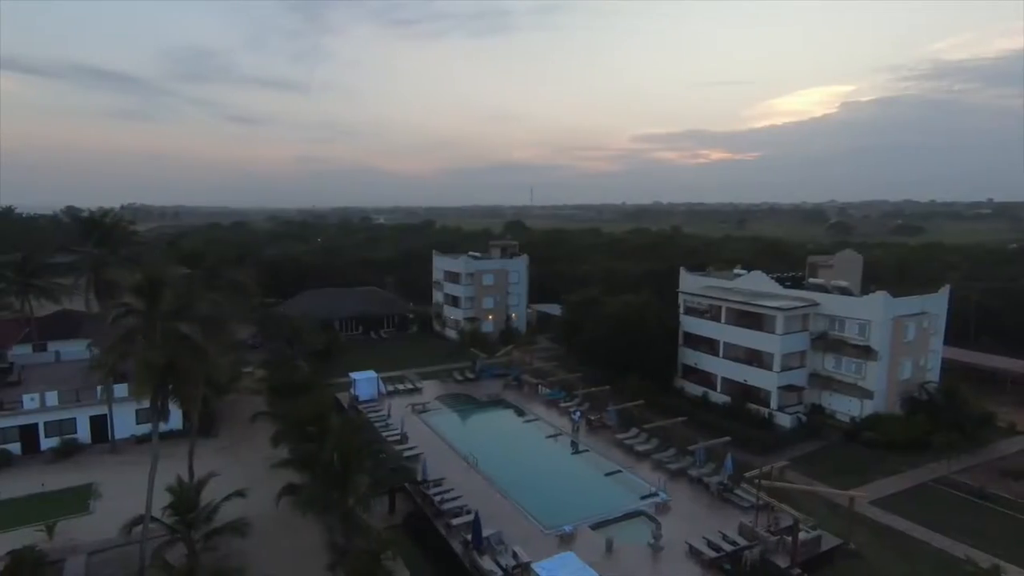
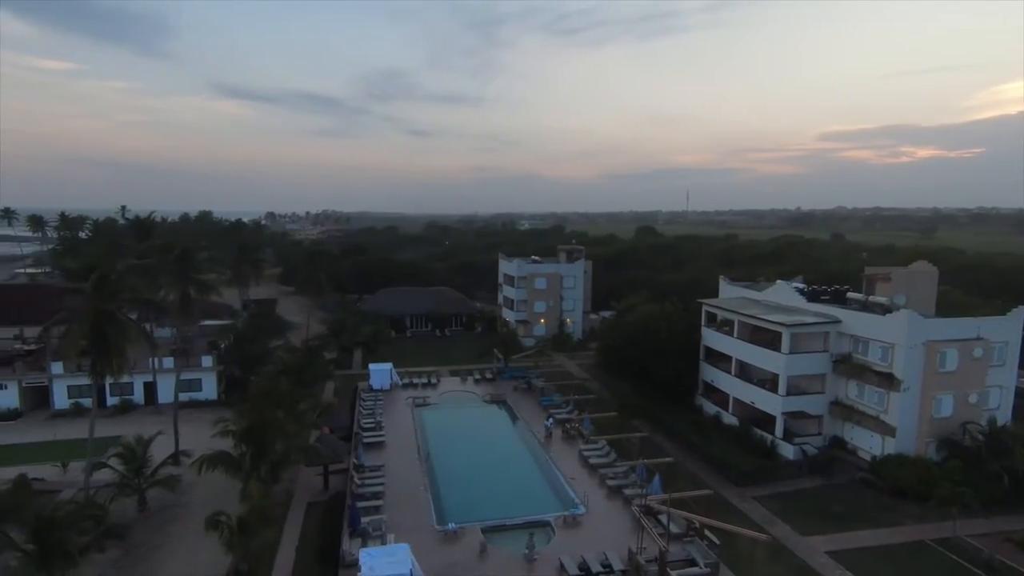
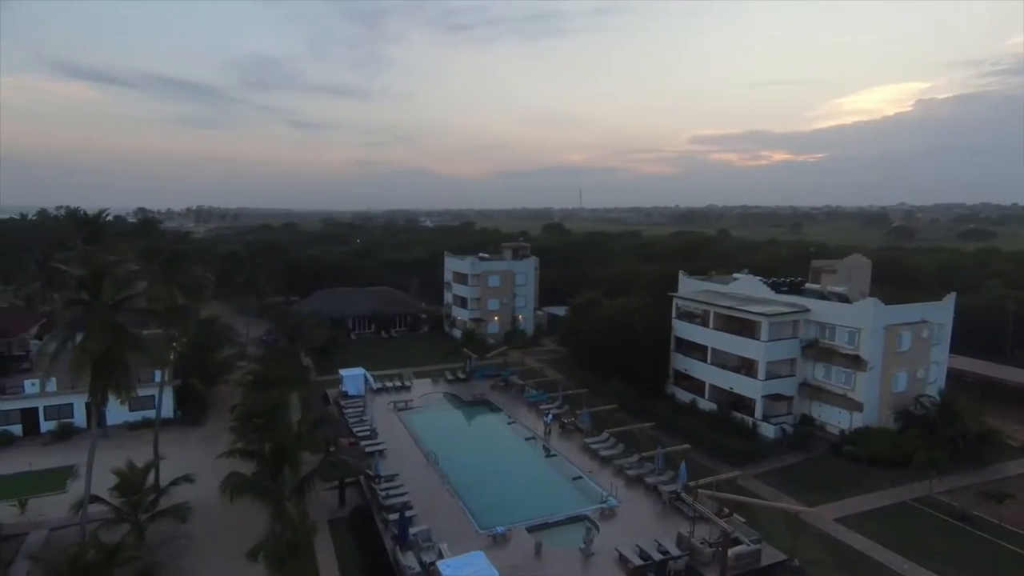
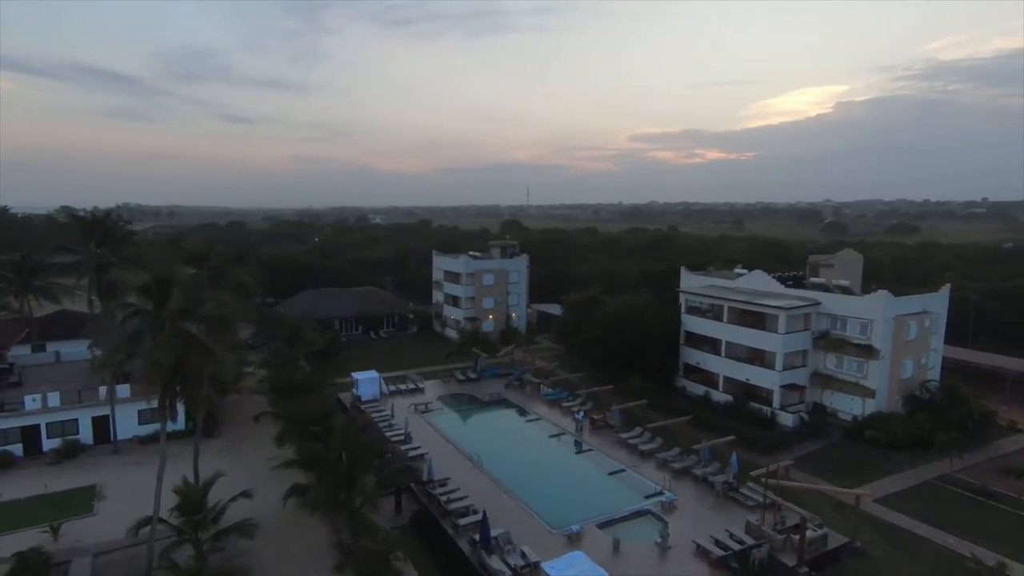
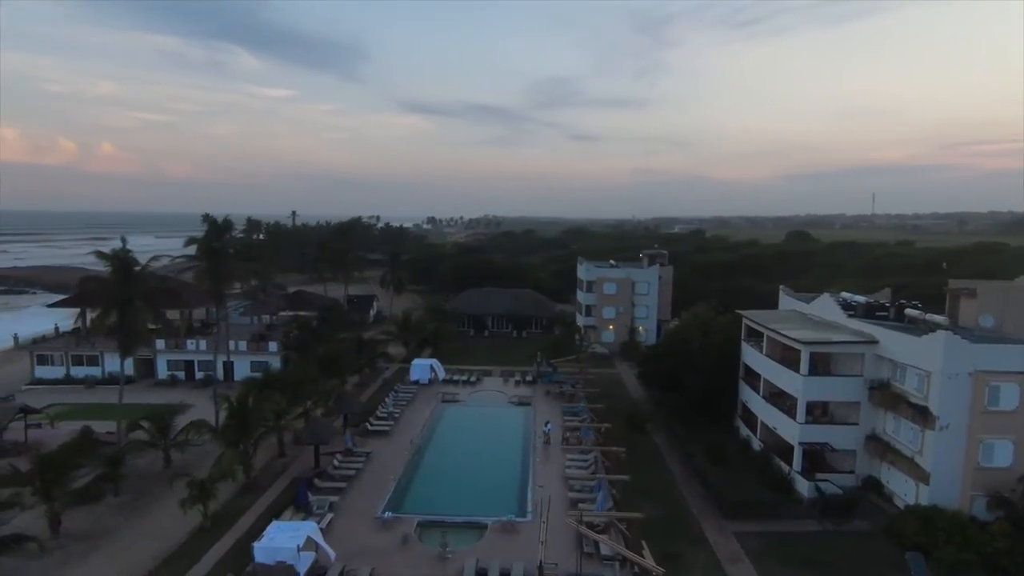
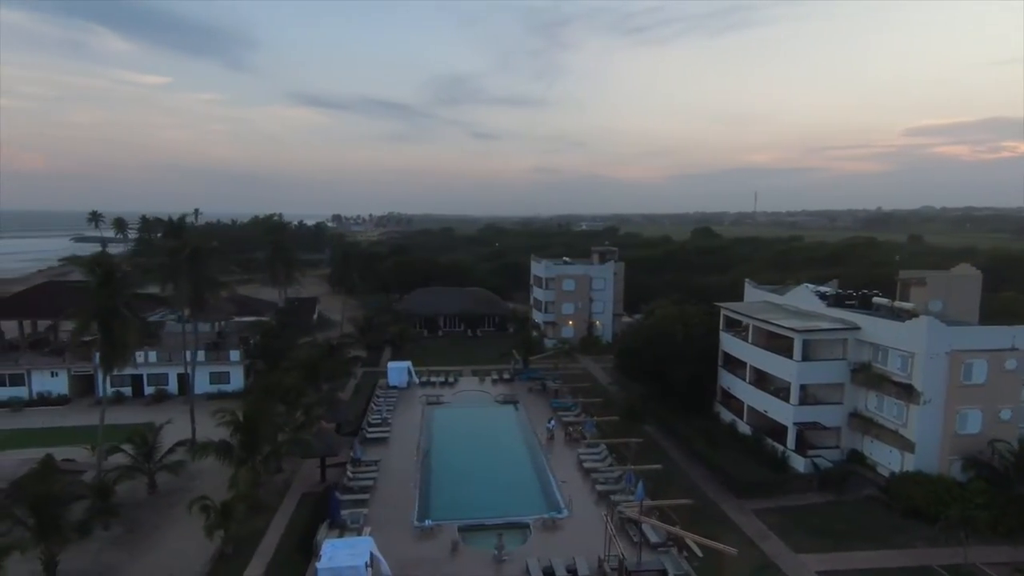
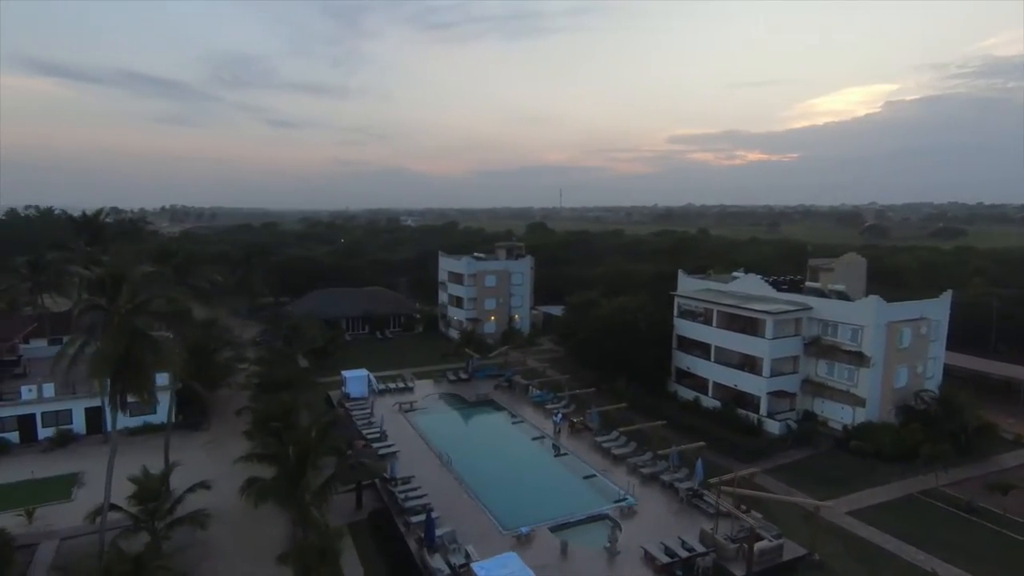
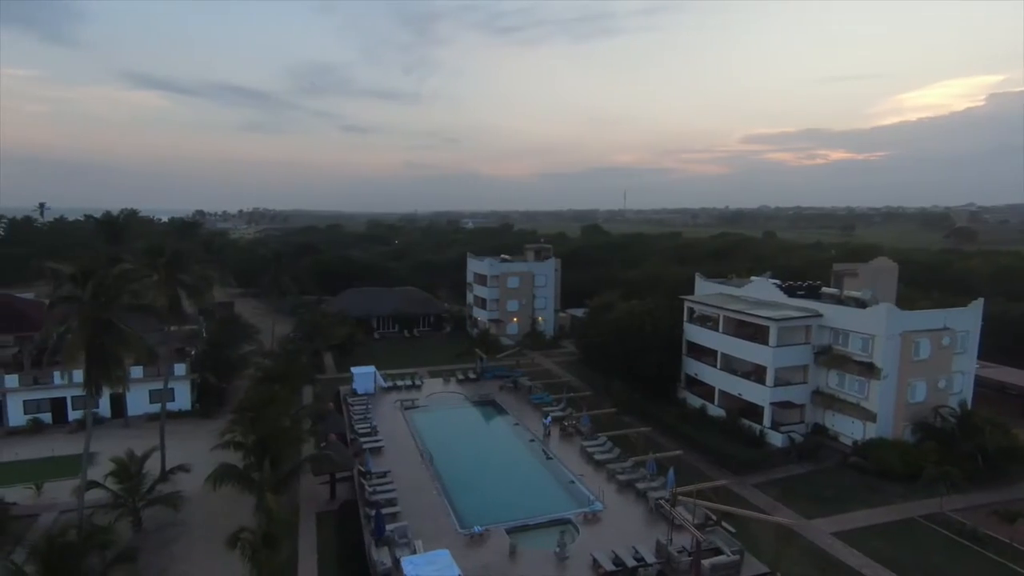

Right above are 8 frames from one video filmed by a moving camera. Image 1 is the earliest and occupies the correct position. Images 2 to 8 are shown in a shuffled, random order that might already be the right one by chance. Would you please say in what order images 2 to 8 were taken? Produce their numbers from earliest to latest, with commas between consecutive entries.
3, 4, 7, 8, 2, 6, 5
